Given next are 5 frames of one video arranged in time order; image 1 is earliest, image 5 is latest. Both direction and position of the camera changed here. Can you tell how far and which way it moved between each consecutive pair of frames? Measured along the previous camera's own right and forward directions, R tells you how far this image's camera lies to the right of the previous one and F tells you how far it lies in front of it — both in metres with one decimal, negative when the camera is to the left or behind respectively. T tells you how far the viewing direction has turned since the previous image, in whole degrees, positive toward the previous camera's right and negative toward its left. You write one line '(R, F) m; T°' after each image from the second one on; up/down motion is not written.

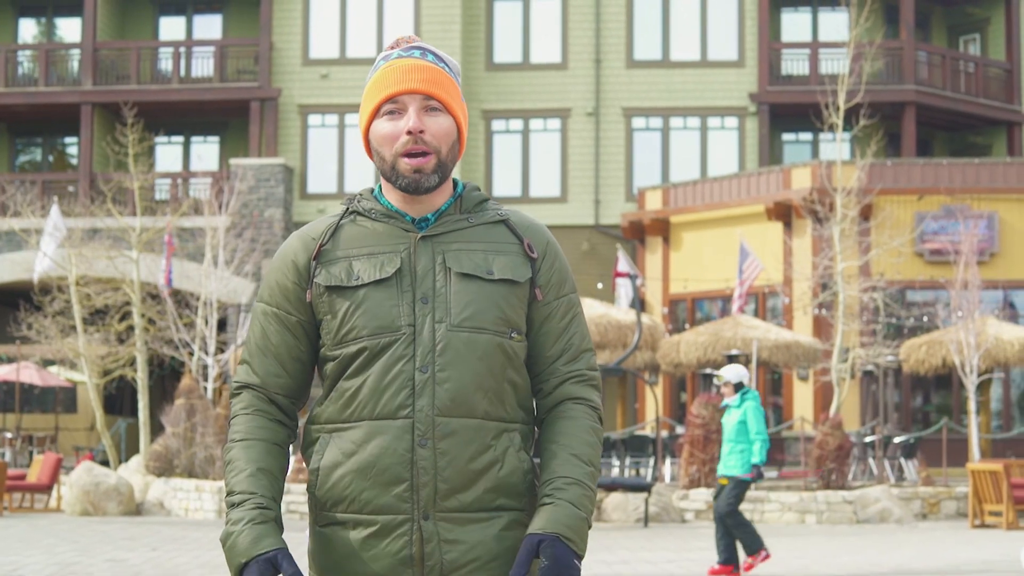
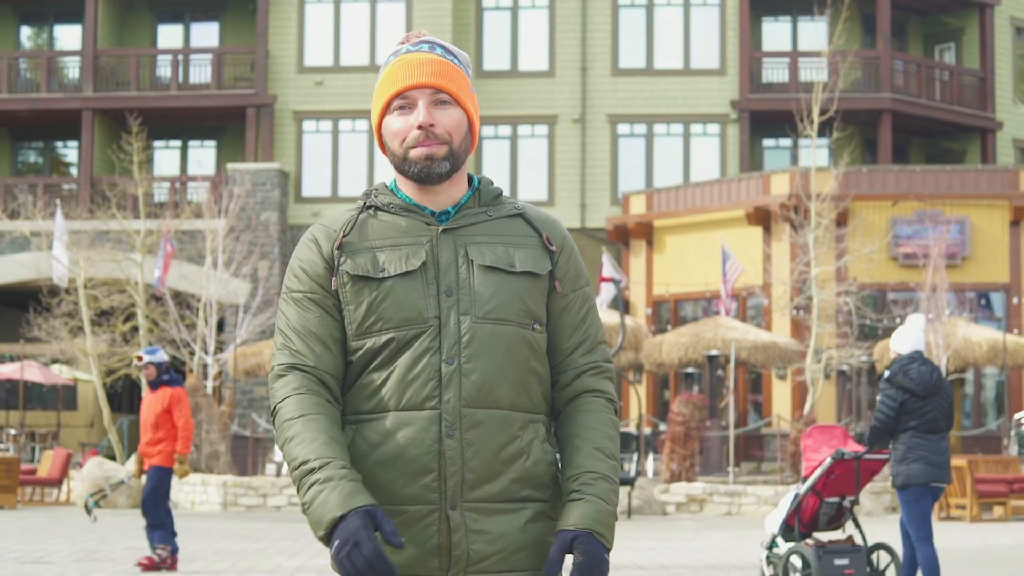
(-0.1, -1.1) m; +1°
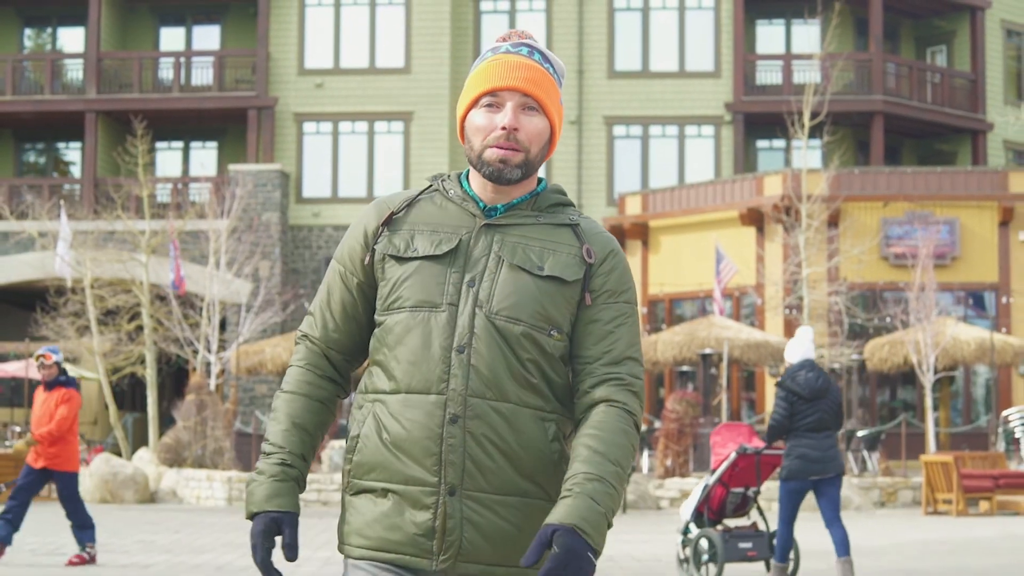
(0.0, -0.5) m; 0°
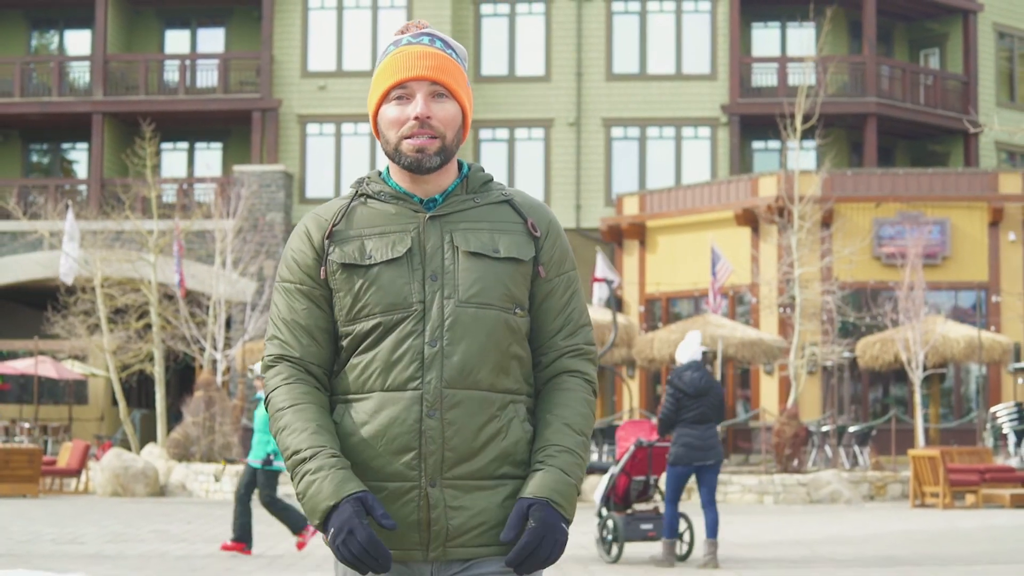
(0.0, -0.6) m; 0°
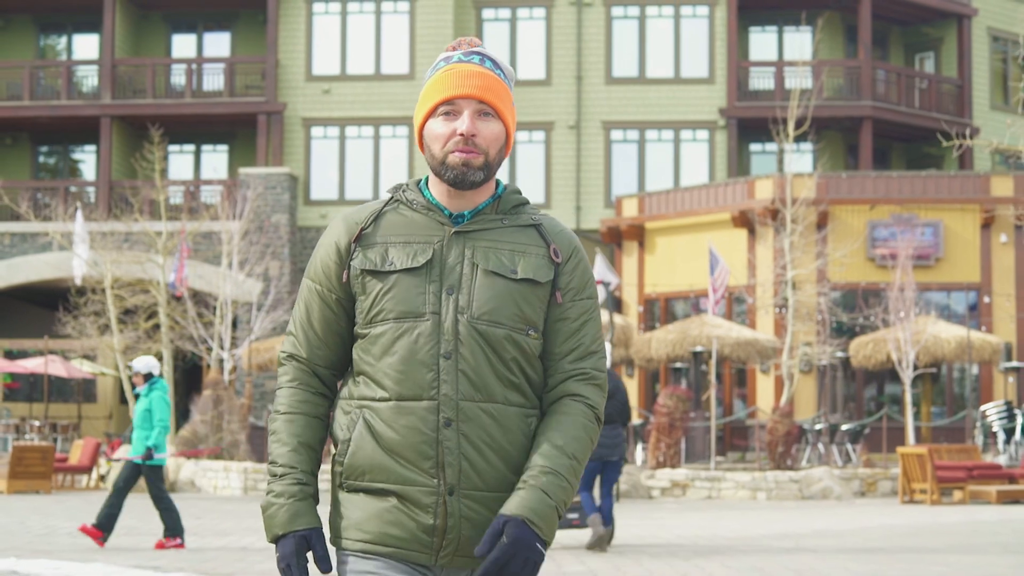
(0.0, -0.6) m; 0°
